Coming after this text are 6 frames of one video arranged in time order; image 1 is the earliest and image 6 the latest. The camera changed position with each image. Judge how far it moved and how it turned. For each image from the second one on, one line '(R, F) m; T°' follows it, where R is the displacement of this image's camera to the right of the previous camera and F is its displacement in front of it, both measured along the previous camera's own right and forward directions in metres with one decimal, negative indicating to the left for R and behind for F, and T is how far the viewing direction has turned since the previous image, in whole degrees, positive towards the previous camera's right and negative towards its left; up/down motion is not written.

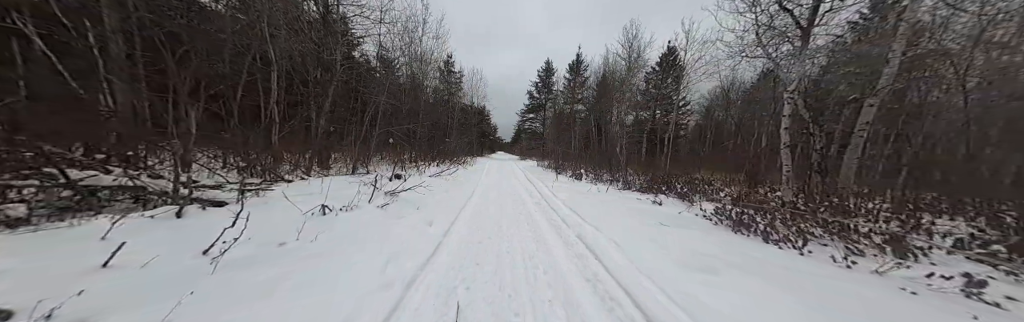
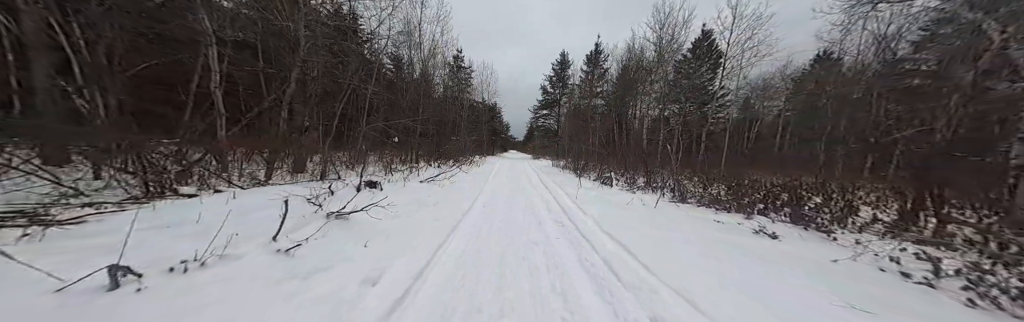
(0.0, +1.3) m; -4°
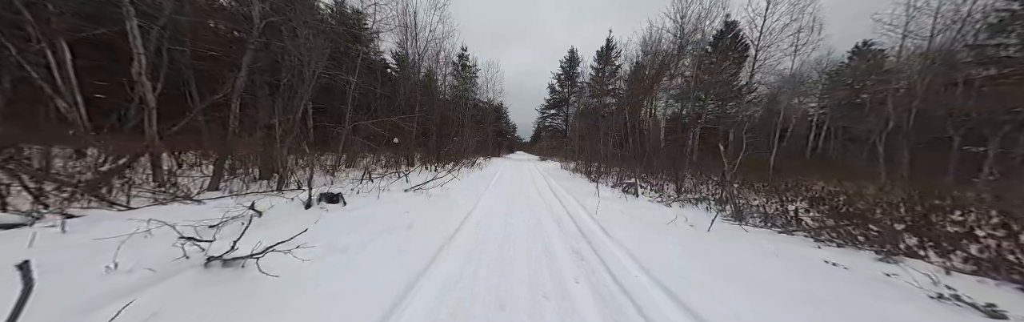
(+0.1, +0.9) m; -2°
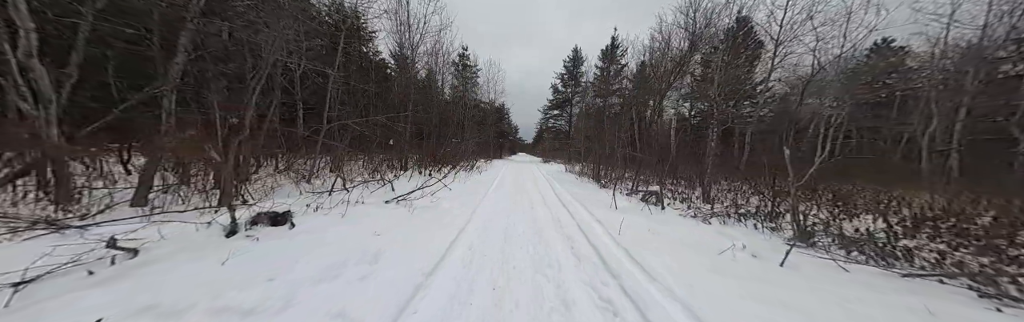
(0.0, +0.7) m; -1°
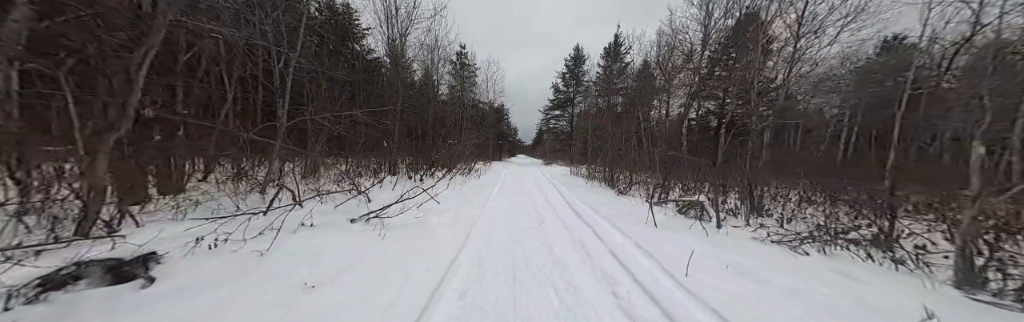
(-0.1, +0.9) m; 0°
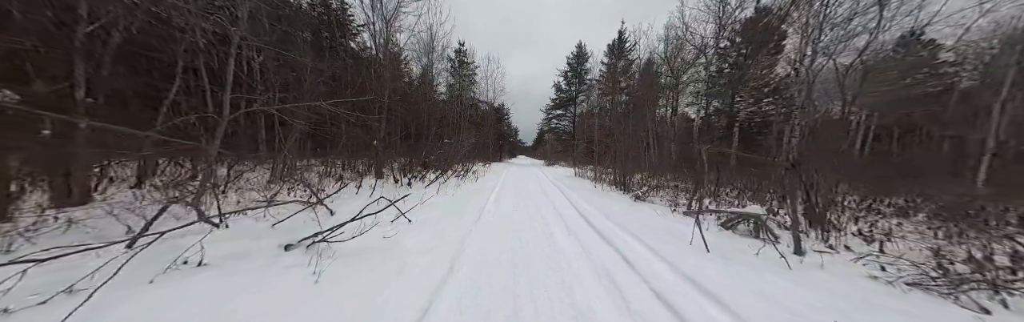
(0.0, +0.8) m; 0°
